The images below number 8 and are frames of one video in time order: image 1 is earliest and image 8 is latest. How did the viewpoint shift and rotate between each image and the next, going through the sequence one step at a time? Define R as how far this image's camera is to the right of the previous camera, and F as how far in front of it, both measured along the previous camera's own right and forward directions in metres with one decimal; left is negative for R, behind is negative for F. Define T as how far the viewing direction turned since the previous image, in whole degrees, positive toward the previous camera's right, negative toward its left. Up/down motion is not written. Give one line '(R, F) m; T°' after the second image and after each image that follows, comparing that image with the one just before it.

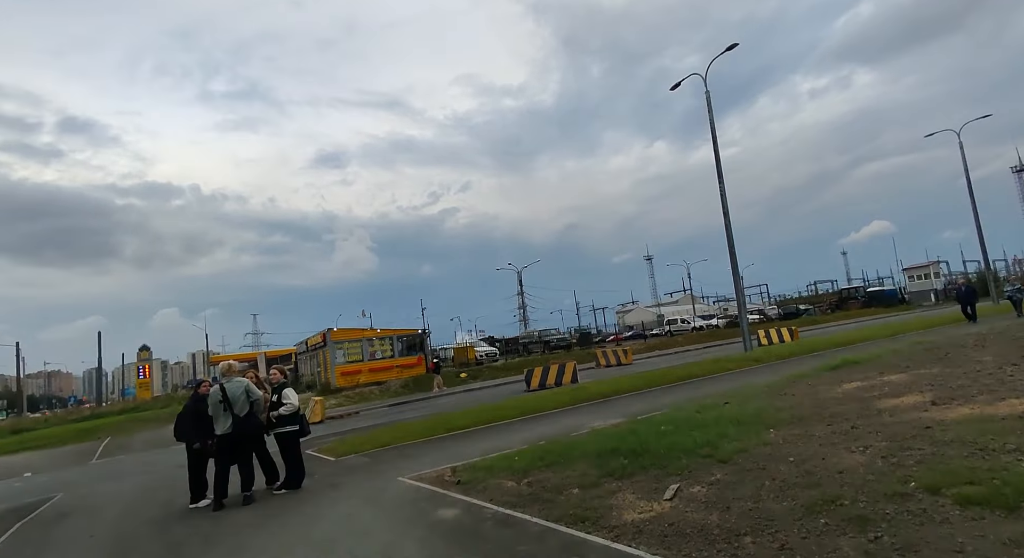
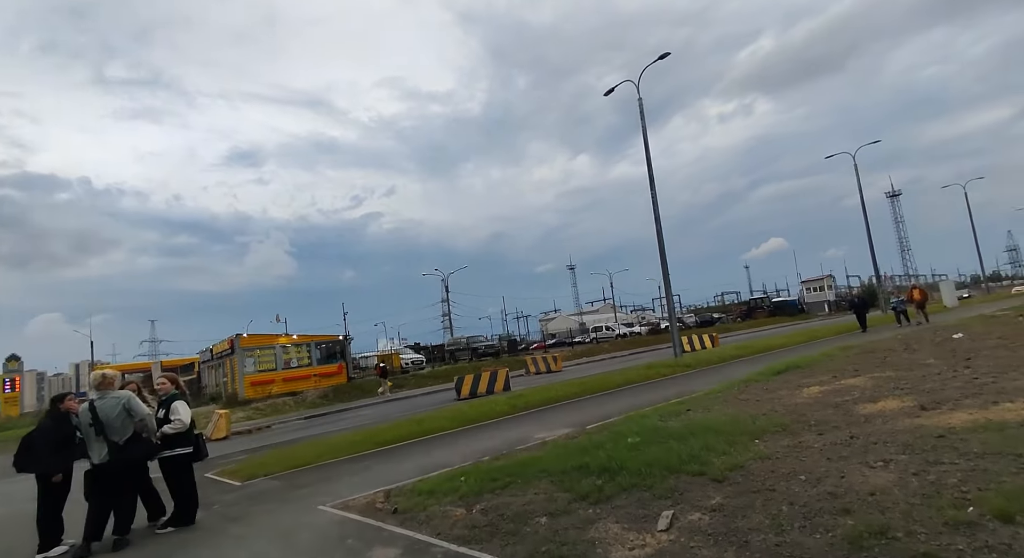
(-0.3, +1.2) m; +7°
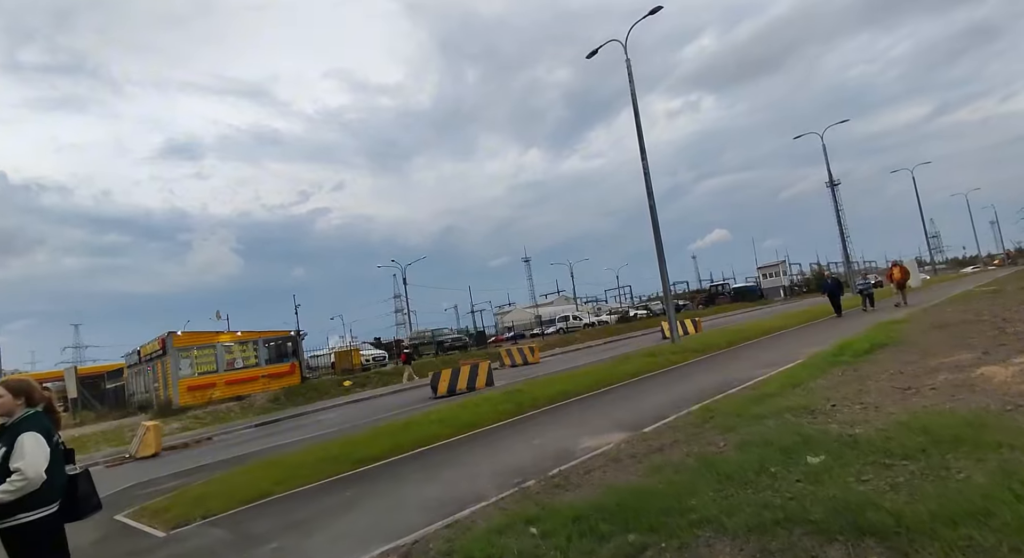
(-1.2, +3.3) m; +5°
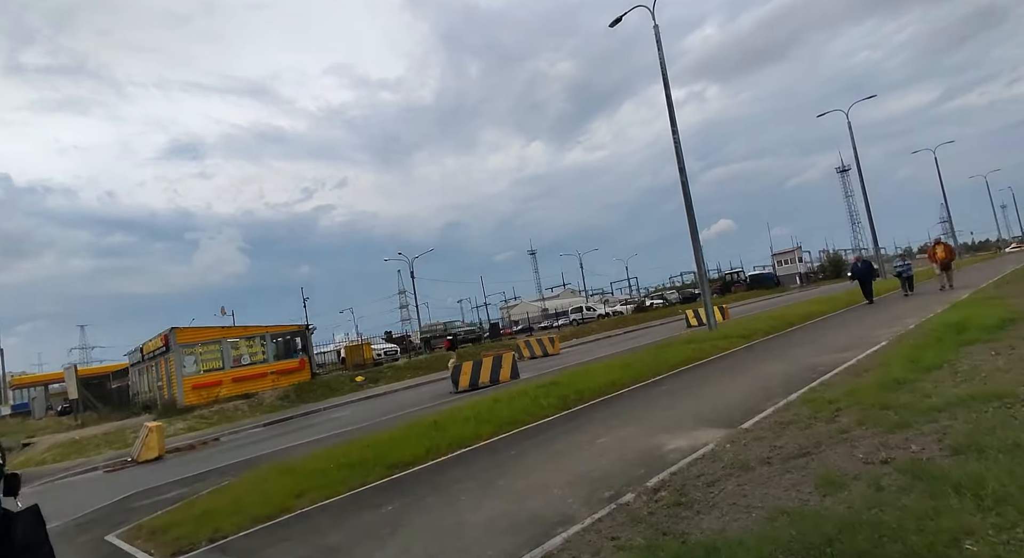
(-0.8, +1.8) m; 0°
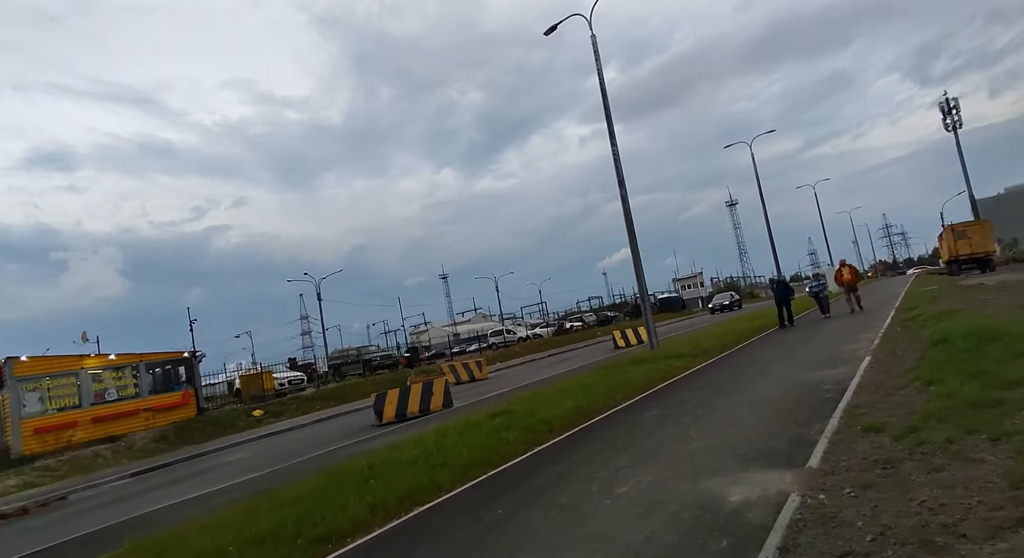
(-0.8, +2.4) m; +9°
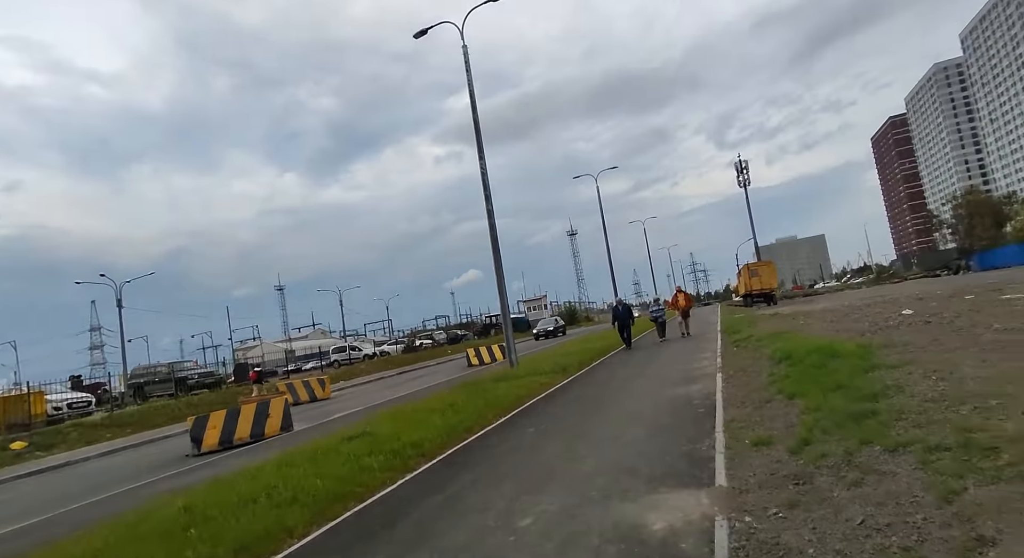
(-0.4, +0.9) m; +14°
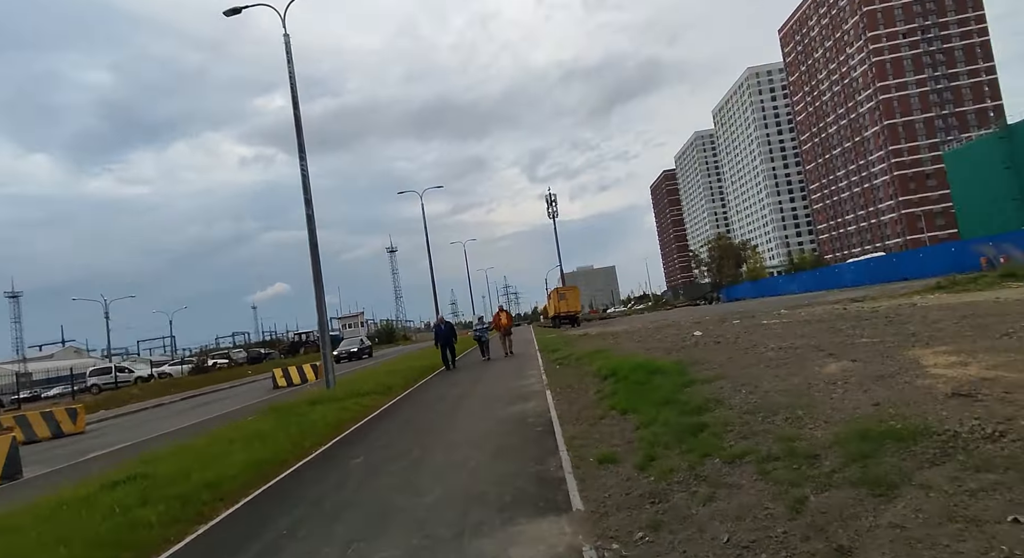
(-0.3, +0.6) m; +17°
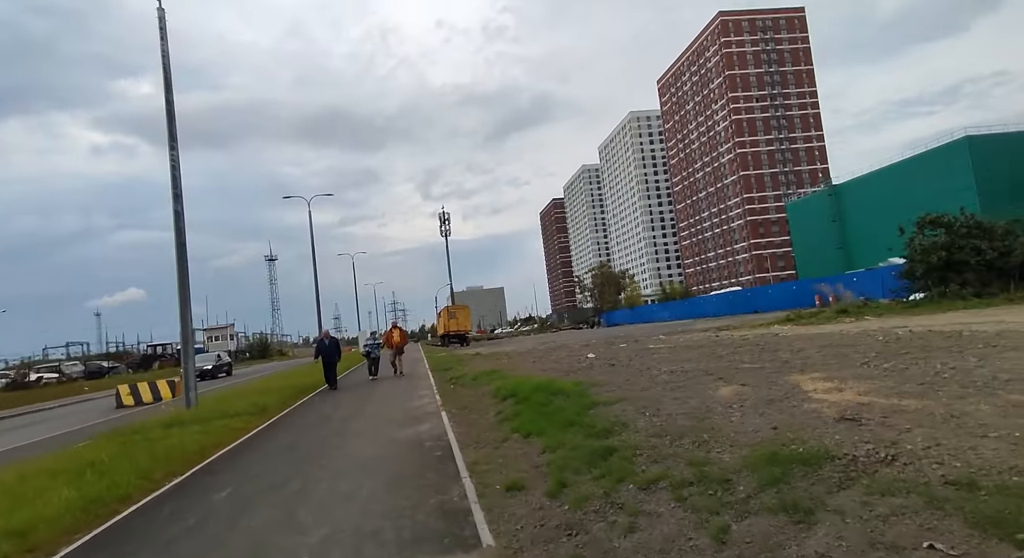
(-0.2, +0.5) m; +10°
